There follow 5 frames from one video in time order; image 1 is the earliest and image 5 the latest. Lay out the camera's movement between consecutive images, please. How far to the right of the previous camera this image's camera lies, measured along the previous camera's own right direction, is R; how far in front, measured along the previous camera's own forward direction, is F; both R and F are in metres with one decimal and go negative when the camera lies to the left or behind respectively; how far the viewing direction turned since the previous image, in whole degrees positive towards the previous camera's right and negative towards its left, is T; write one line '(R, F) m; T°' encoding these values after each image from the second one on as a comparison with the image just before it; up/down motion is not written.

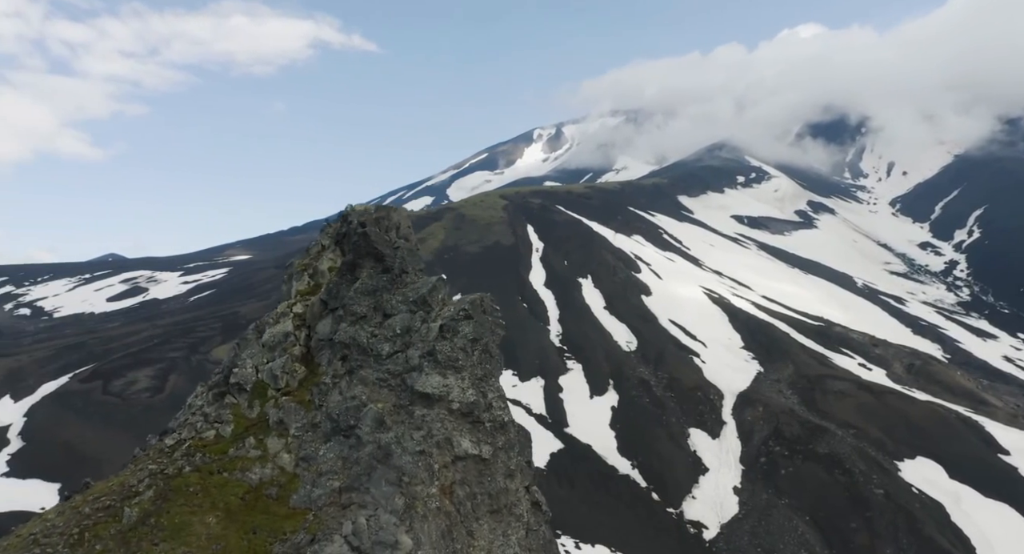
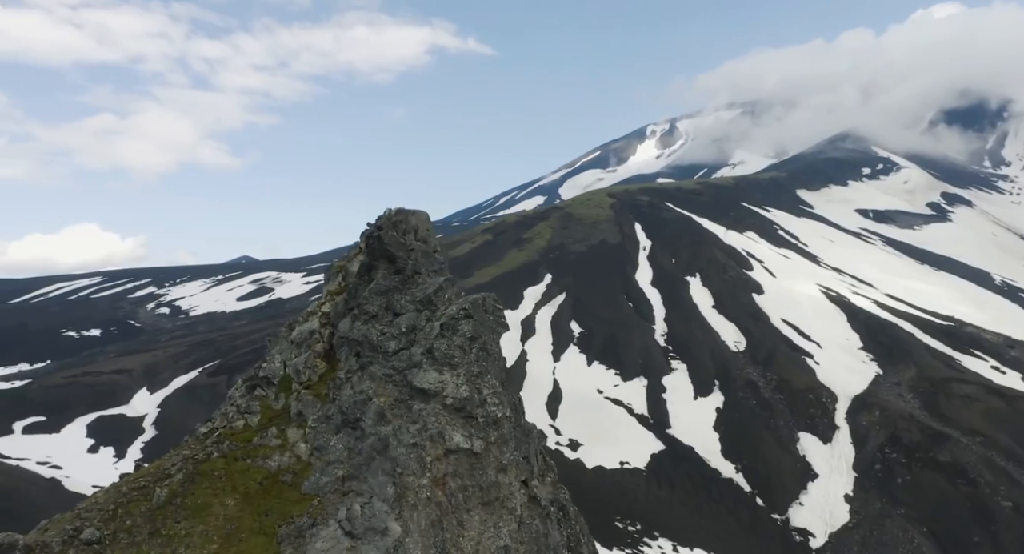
(+2.3, -0.3) m; -8°
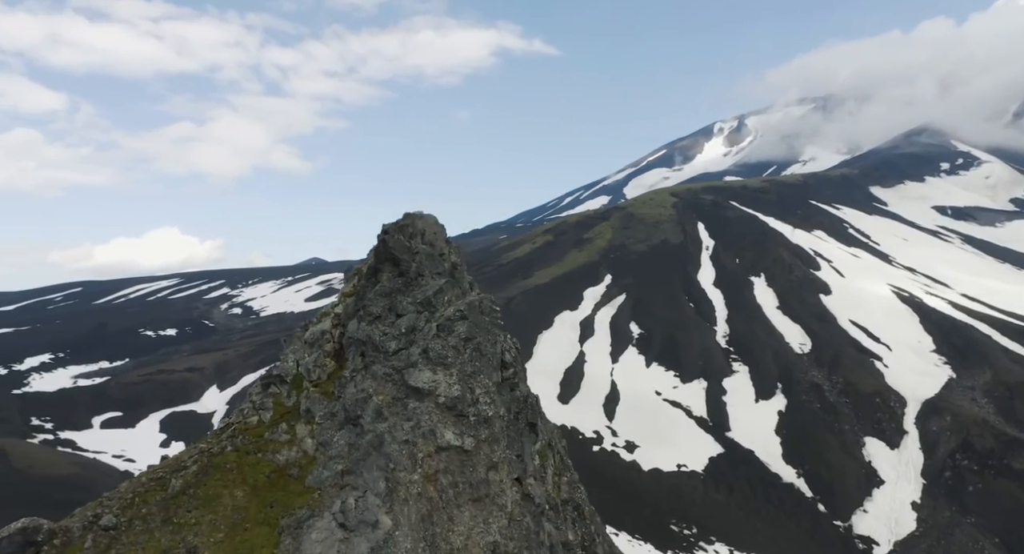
(+1.5, -0.3) m; -5°
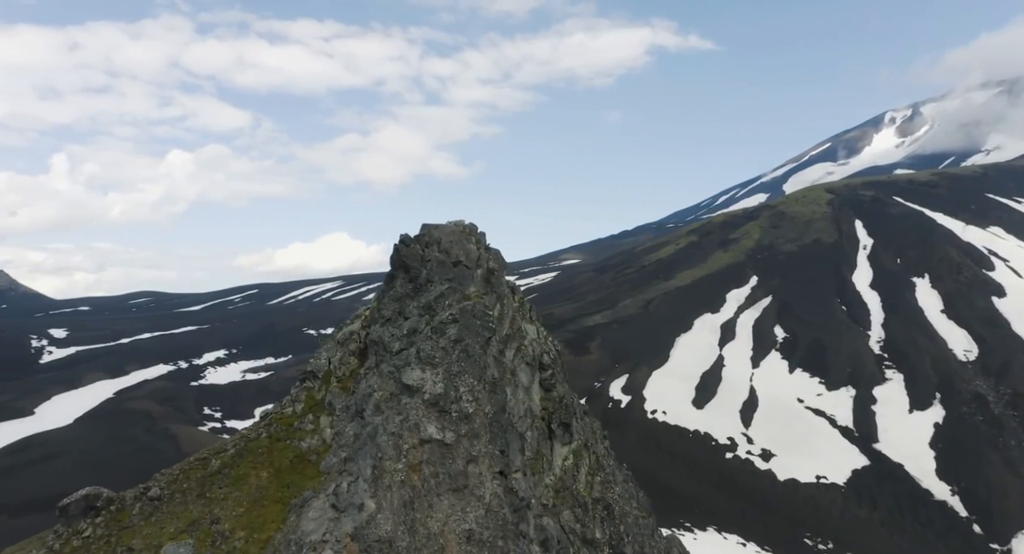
(+3.7, -0.7) m; -11°
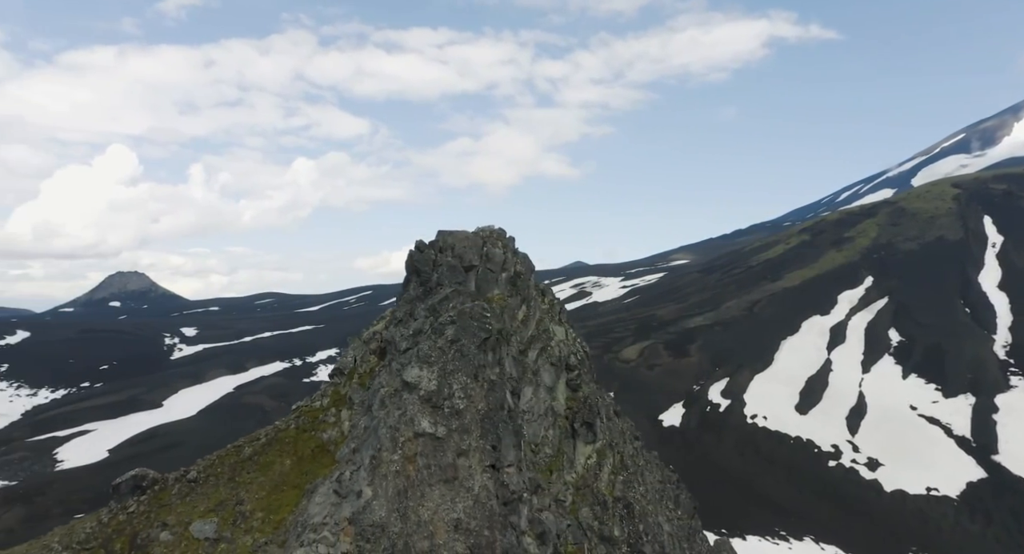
(+2.8, -0.7) m; -8°
